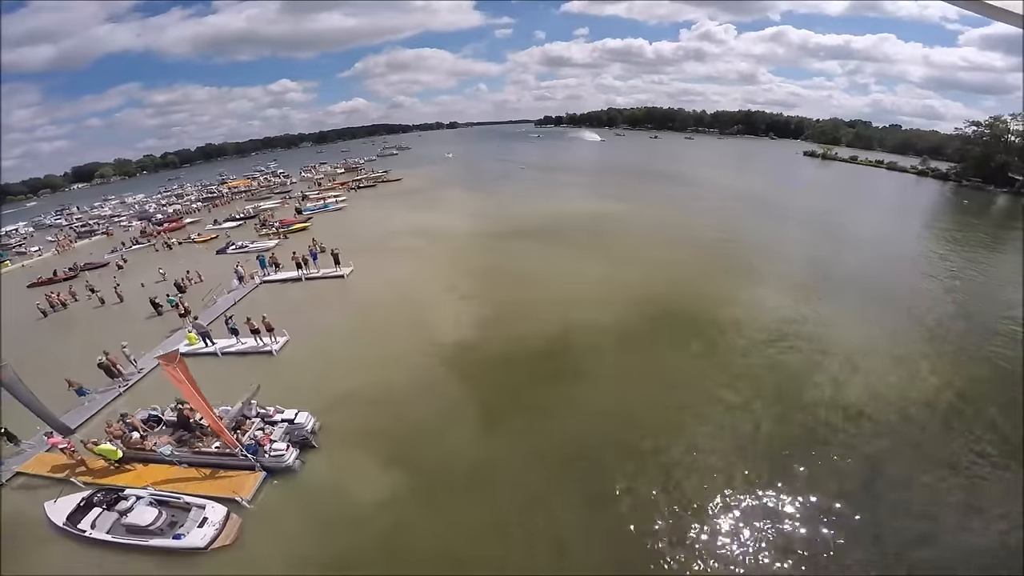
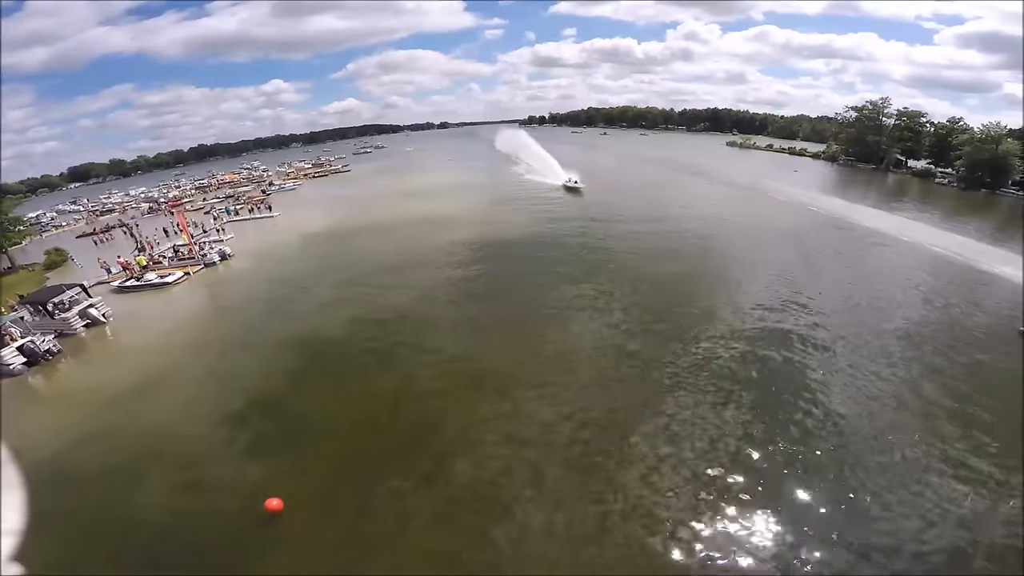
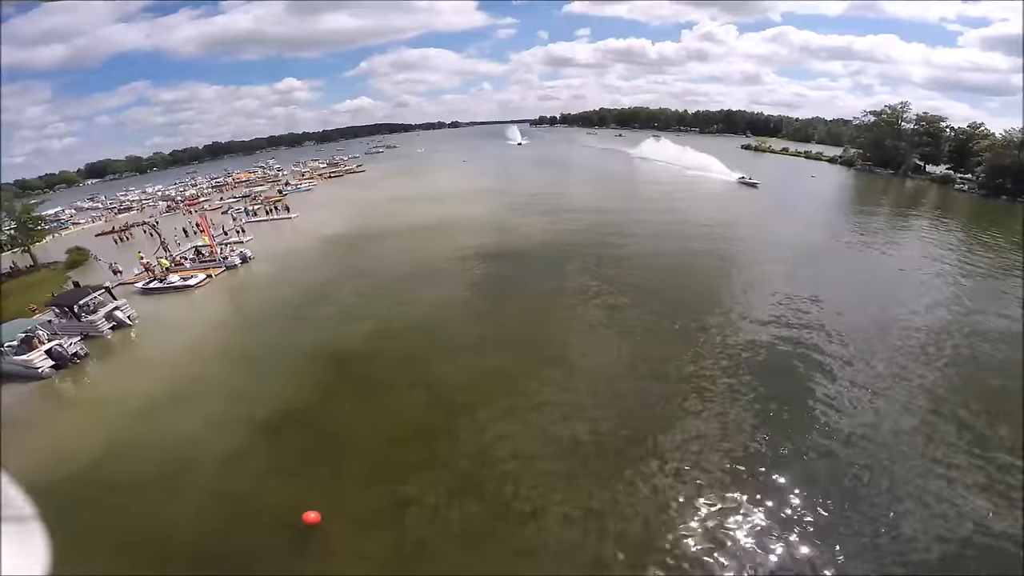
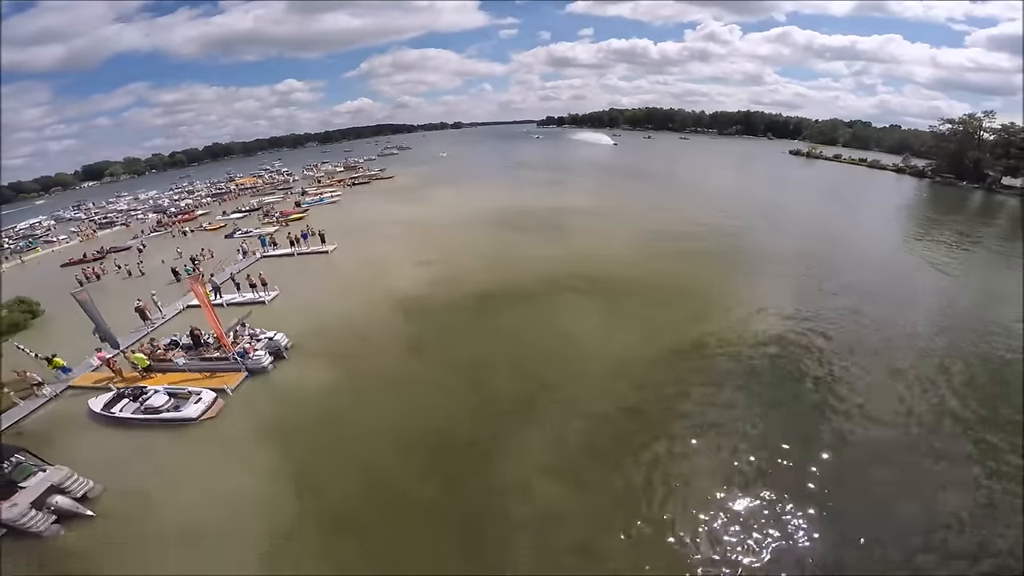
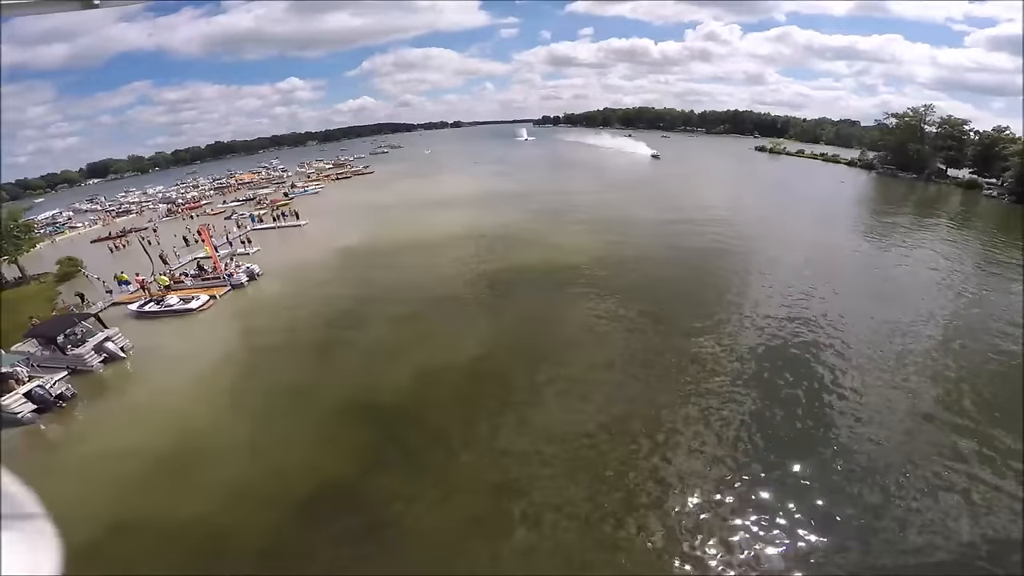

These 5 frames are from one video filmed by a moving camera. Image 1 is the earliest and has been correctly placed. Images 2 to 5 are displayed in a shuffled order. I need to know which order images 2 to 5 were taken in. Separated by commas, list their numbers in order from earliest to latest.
4, 5, 3, 2
